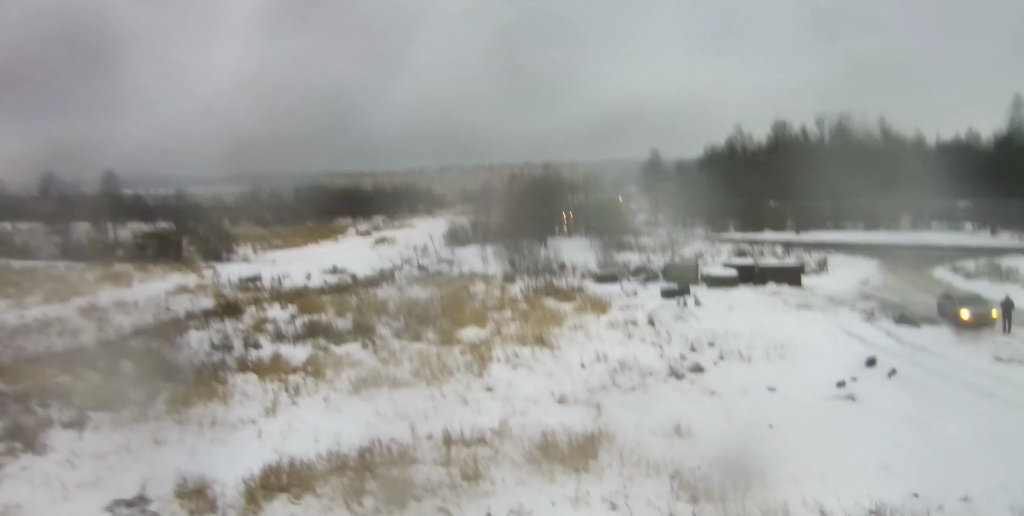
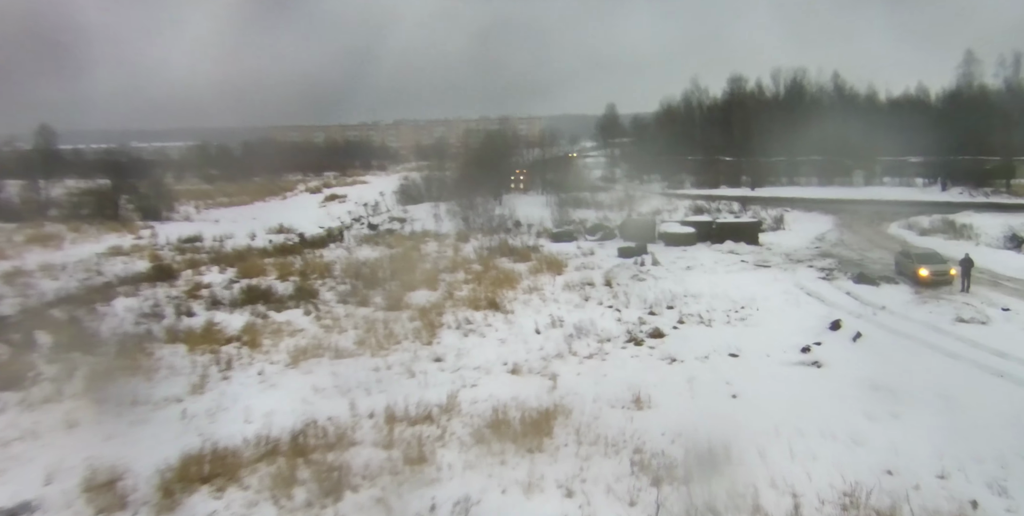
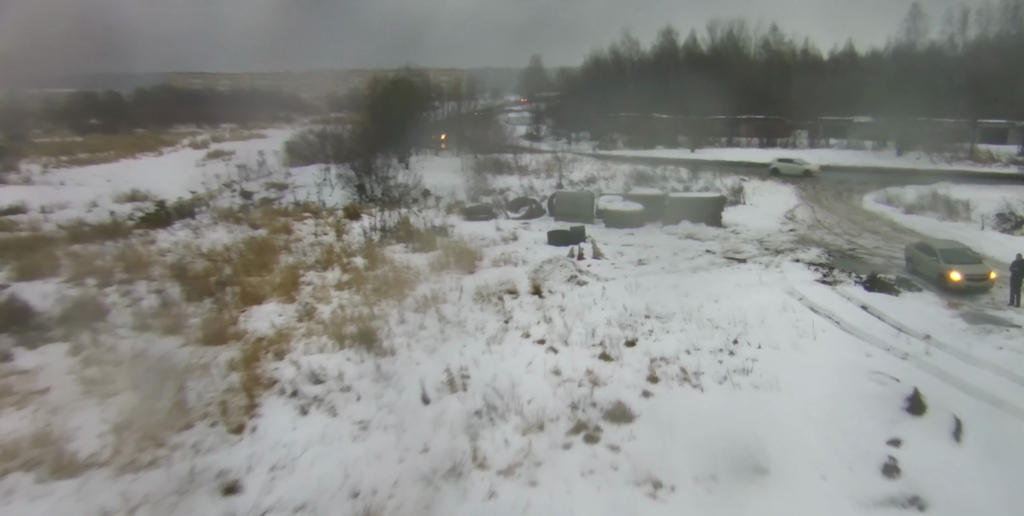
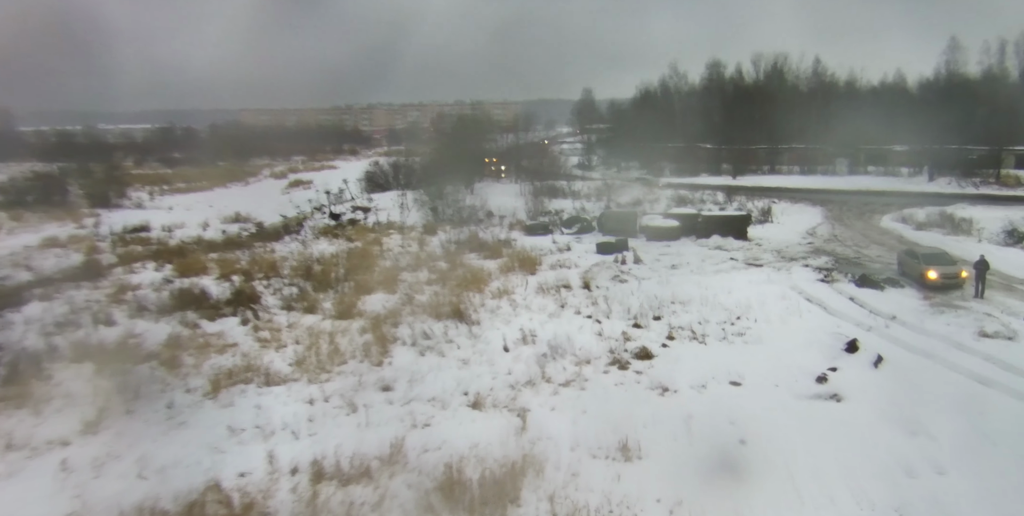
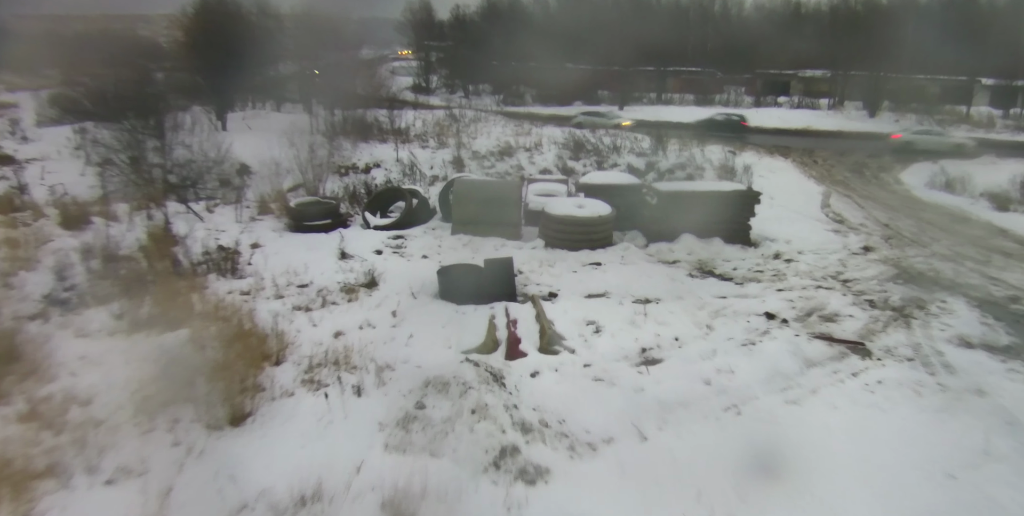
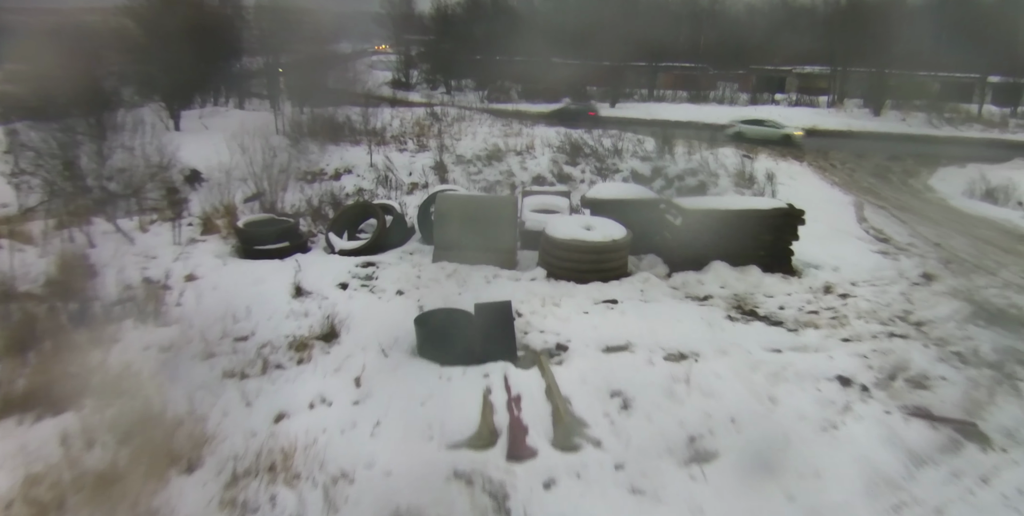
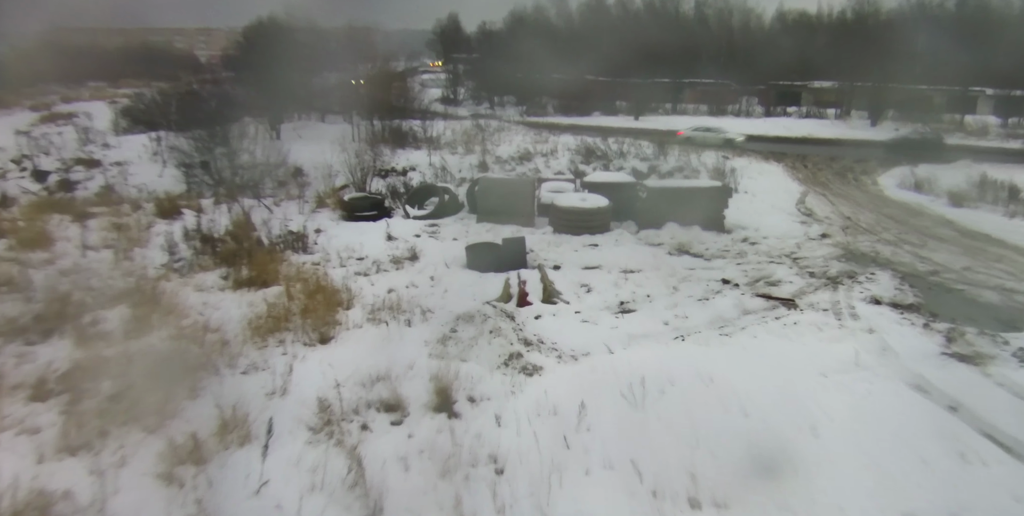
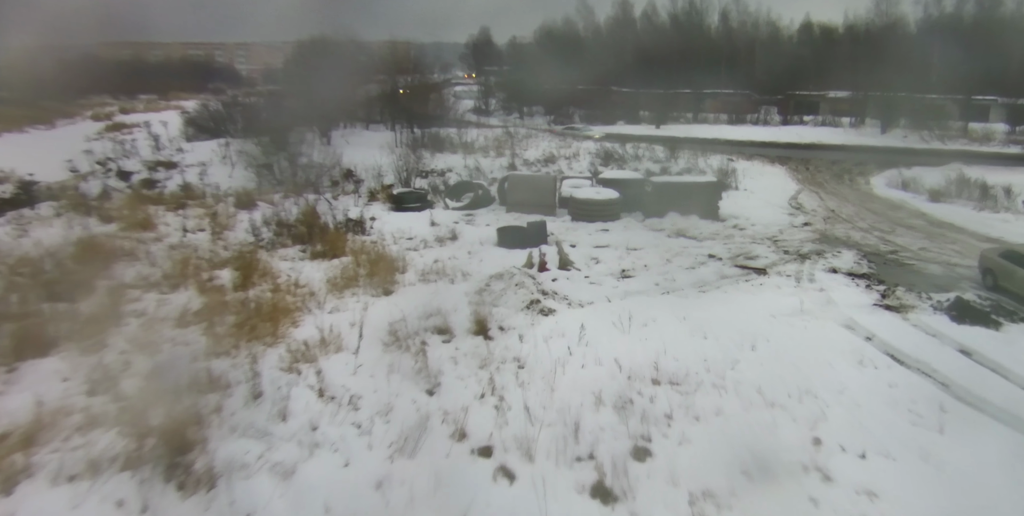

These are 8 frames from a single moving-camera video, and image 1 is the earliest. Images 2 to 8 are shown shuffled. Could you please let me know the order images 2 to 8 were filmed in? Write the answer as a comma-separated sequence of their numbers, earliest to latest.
2, 4, 3, 8, 7, 5, 6
